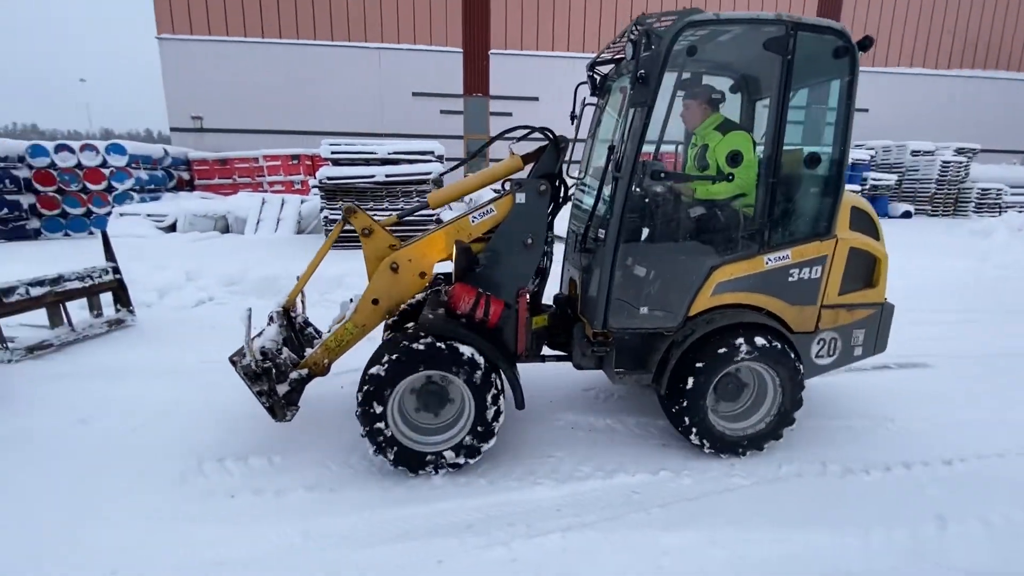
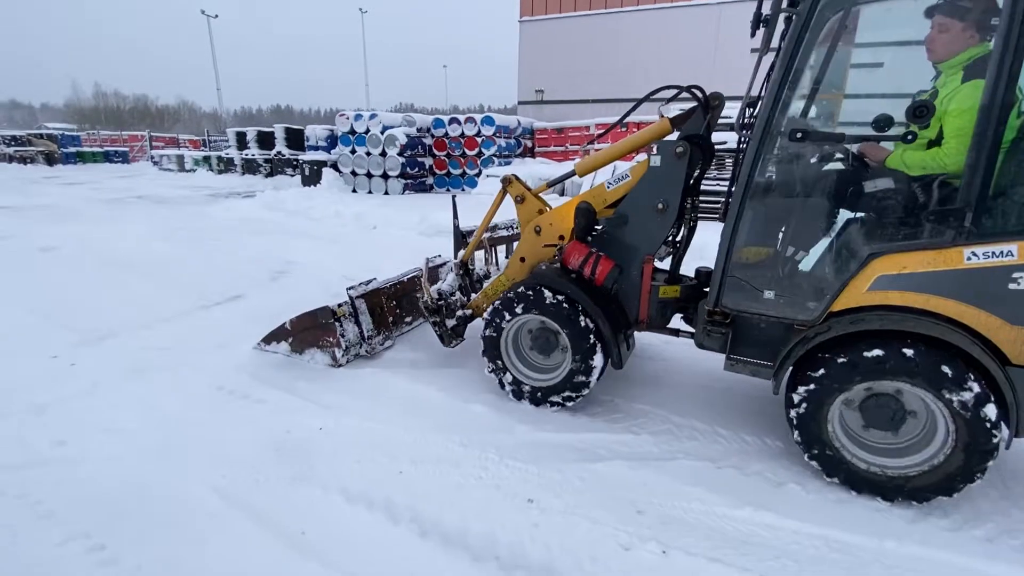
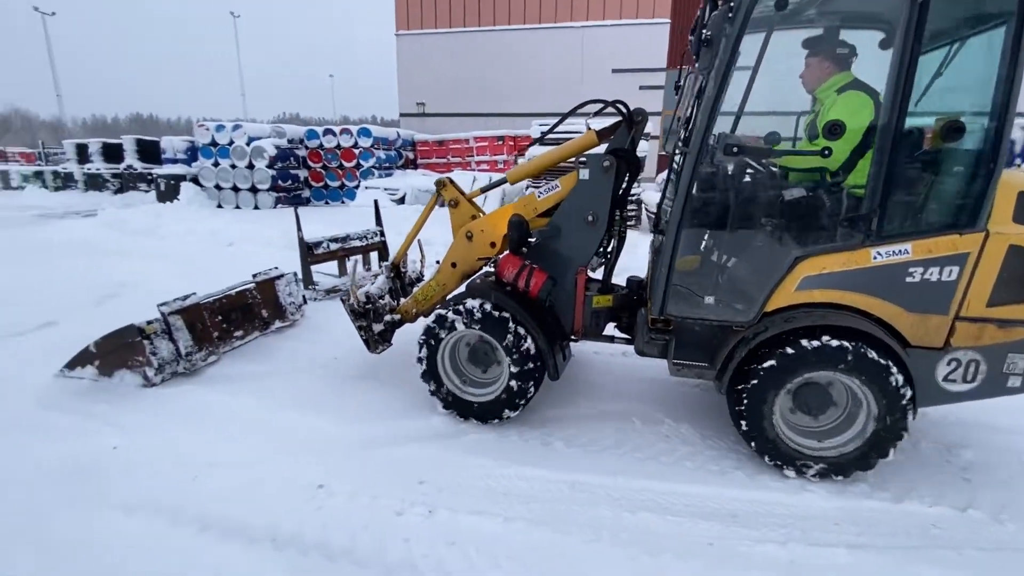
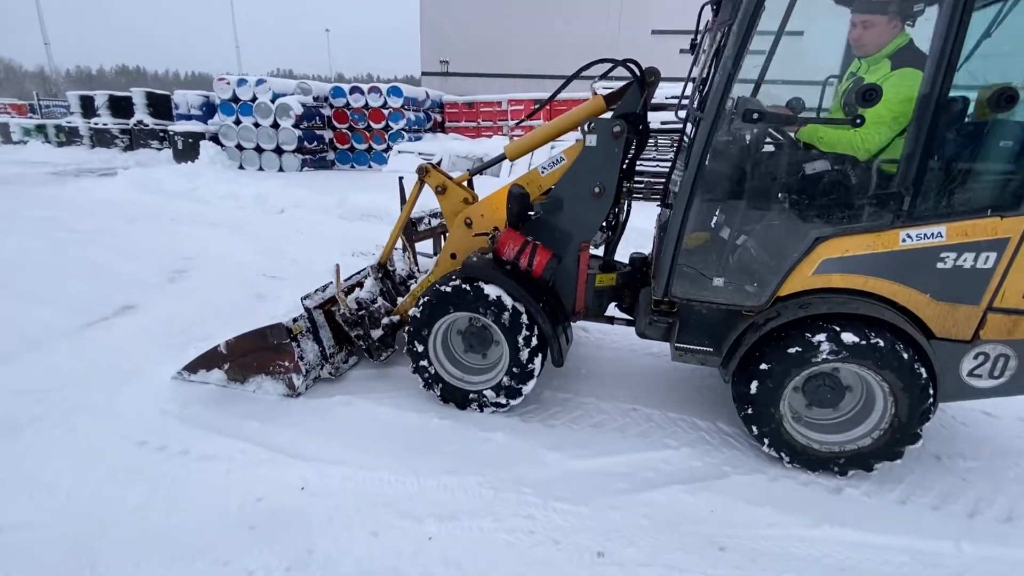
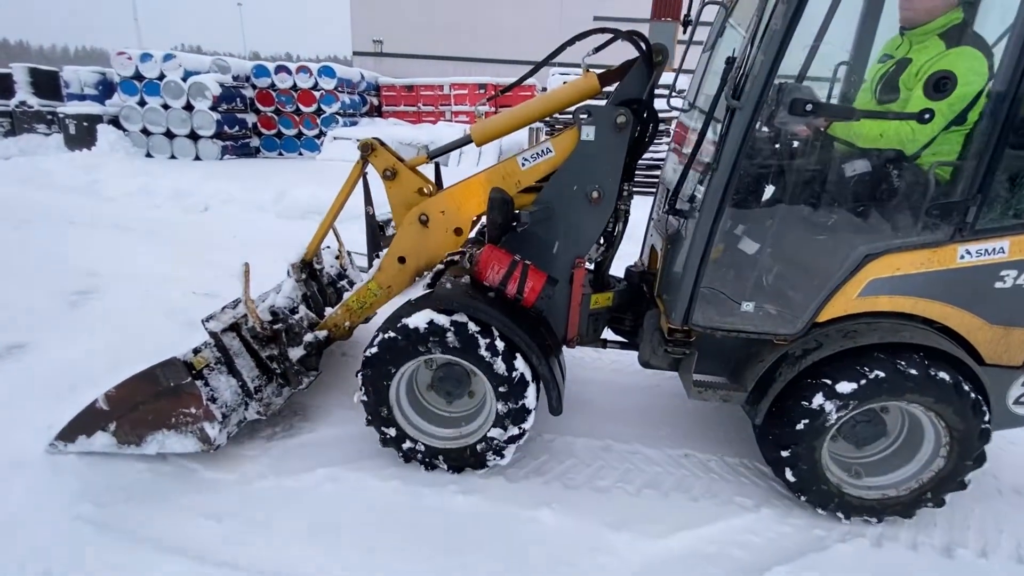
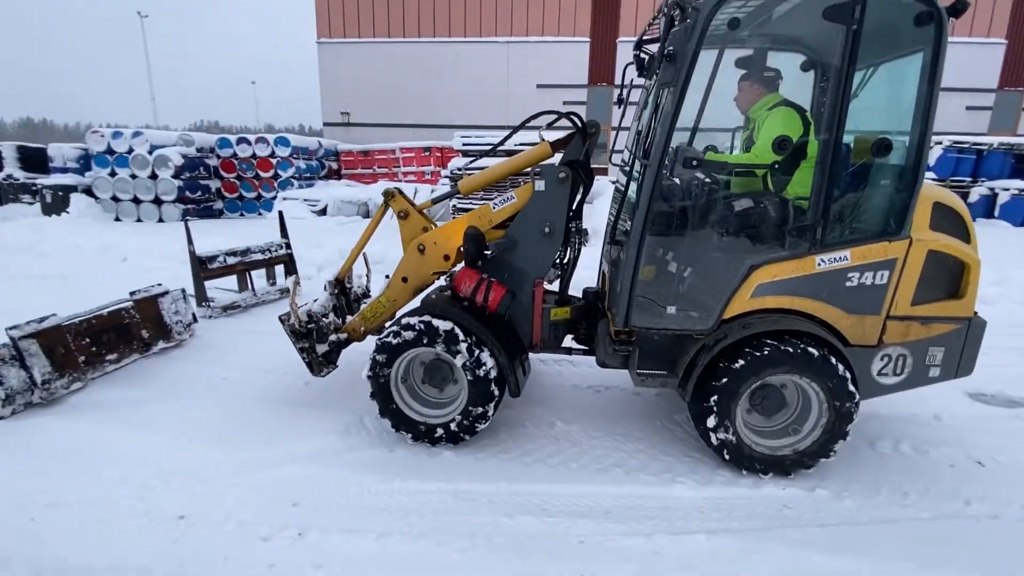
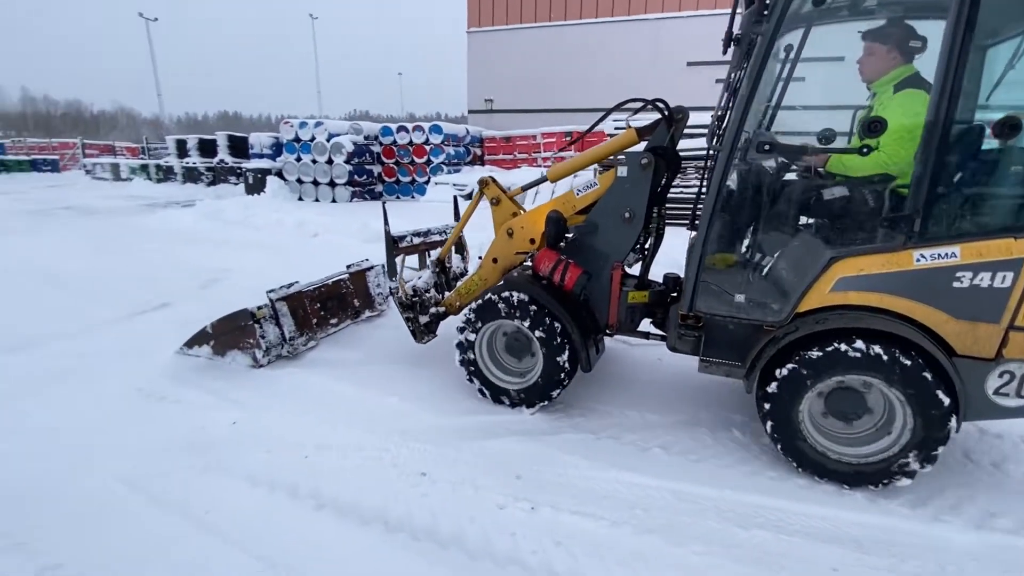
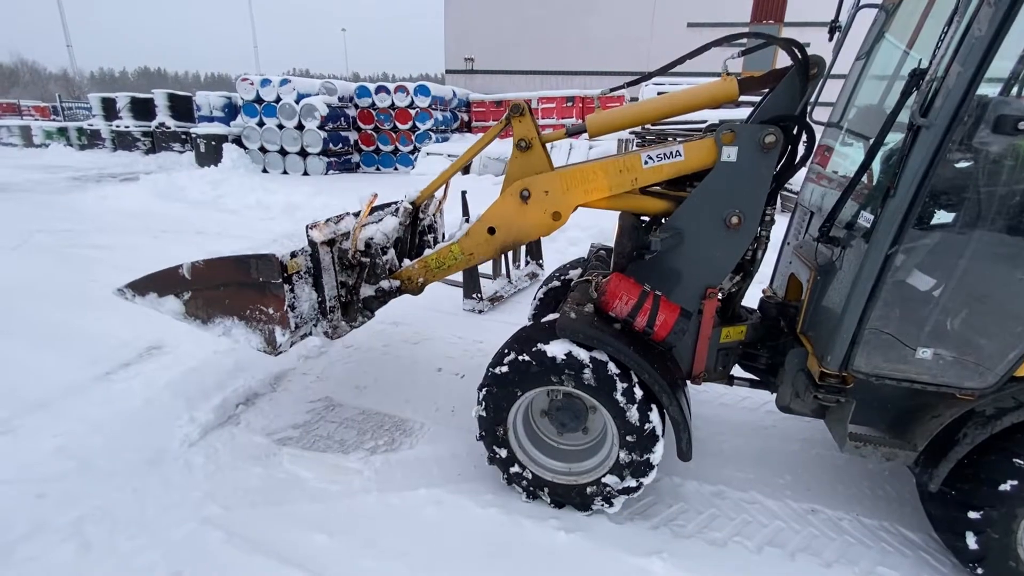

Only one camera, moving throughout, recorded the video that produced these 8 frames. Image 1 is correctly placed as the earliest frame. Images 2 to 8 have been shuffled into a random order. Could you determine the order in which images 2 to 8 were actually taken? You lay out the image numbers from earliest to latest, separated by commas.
6, 3, 7, 2, 4, 5, 8
